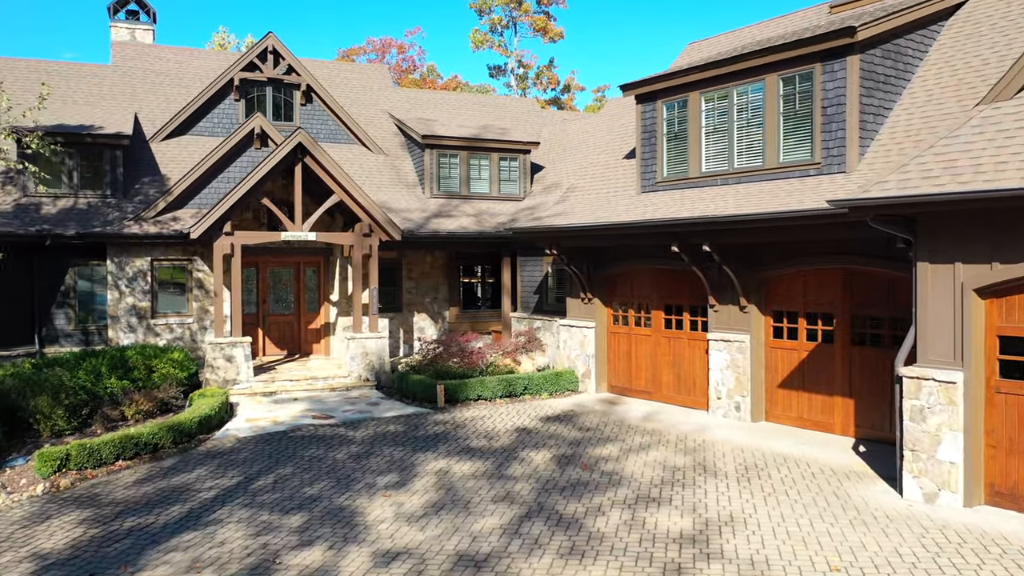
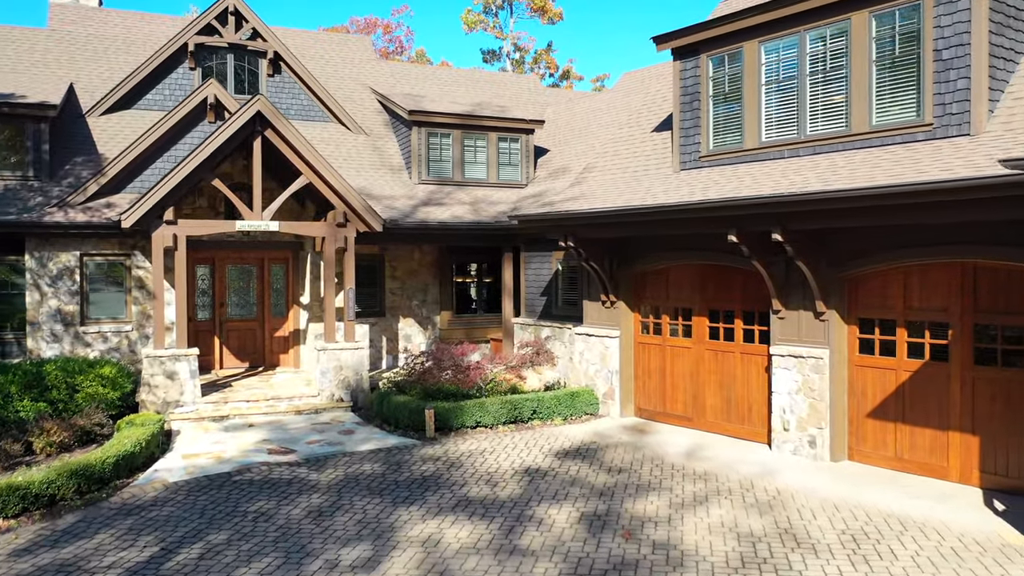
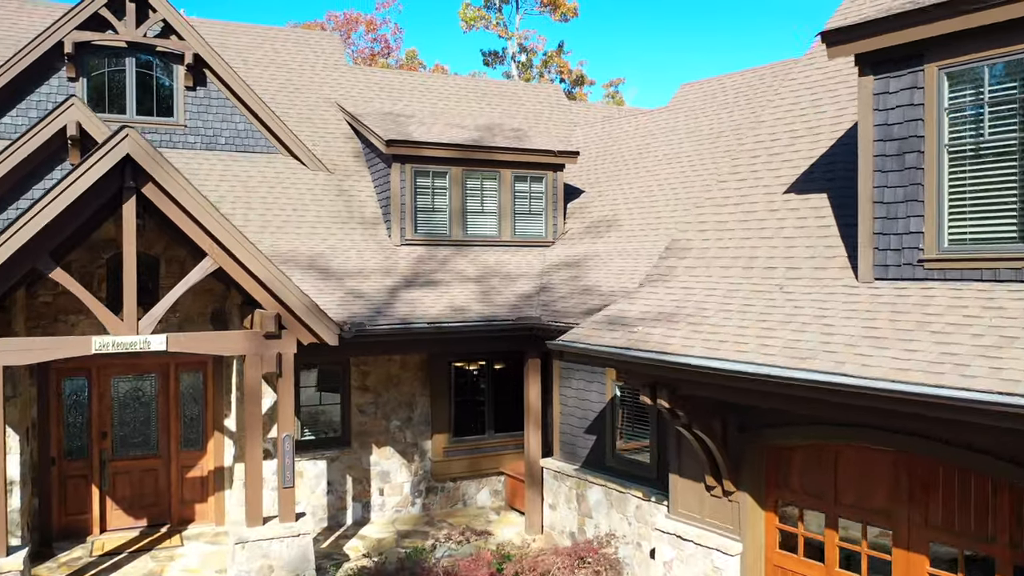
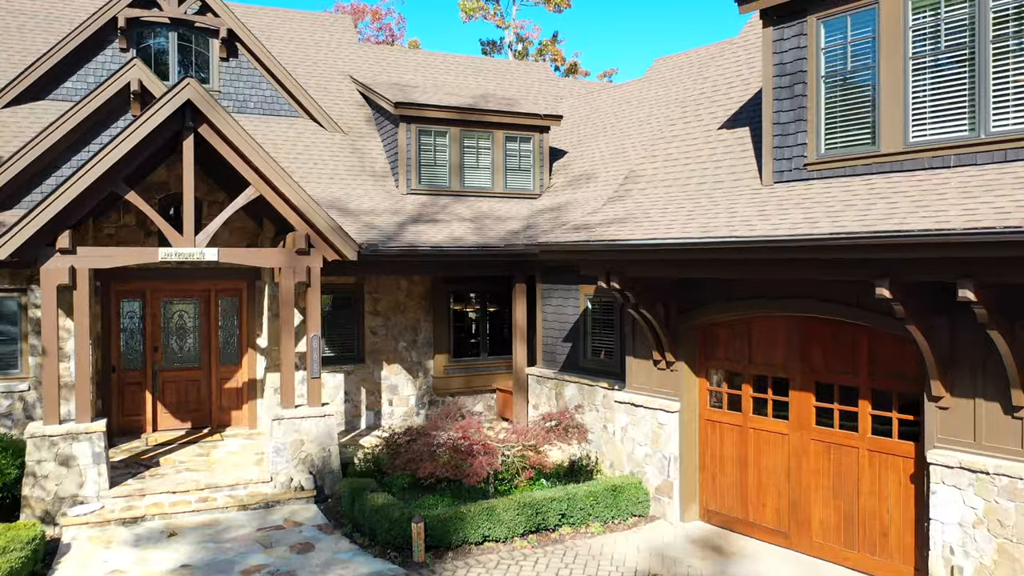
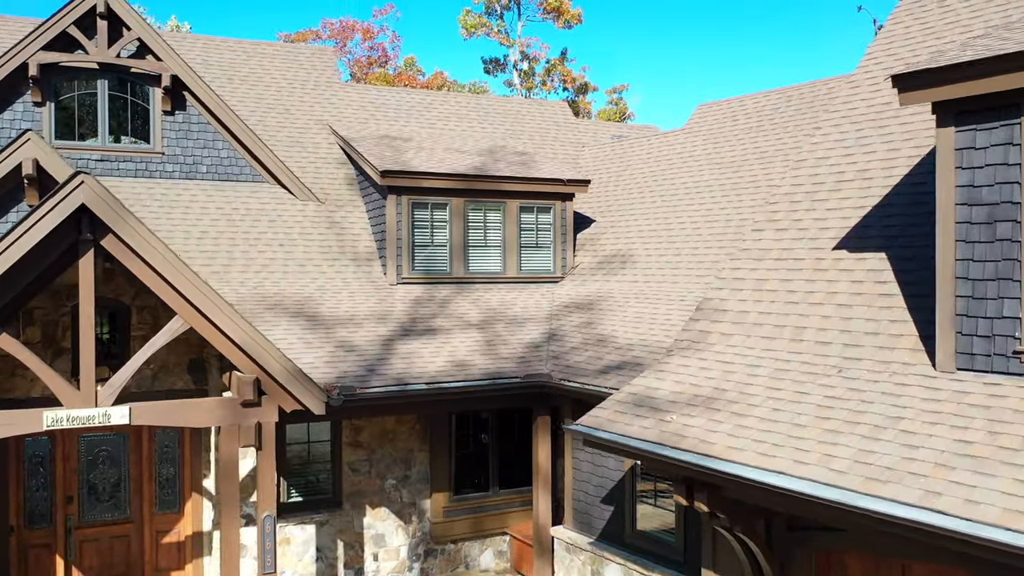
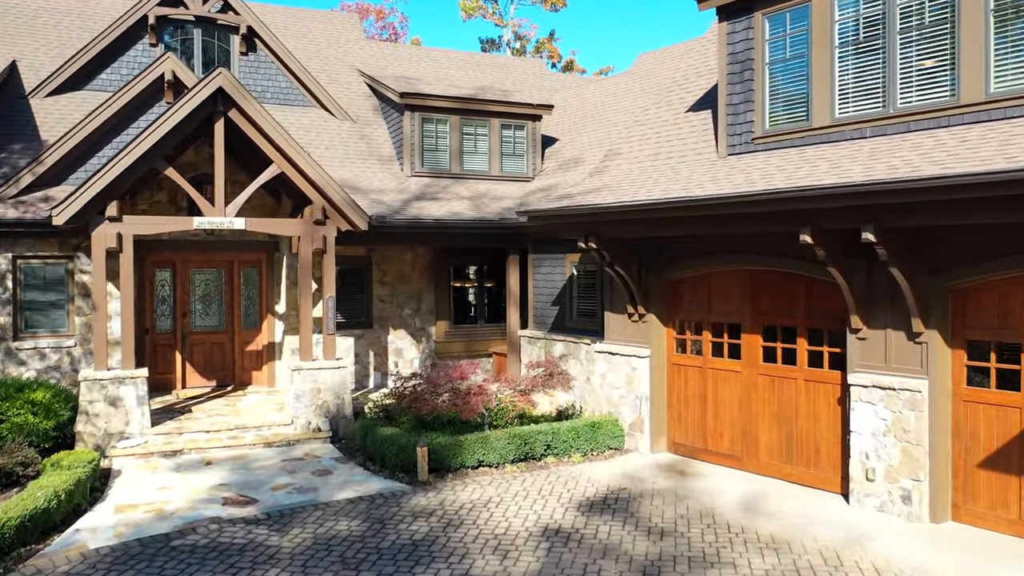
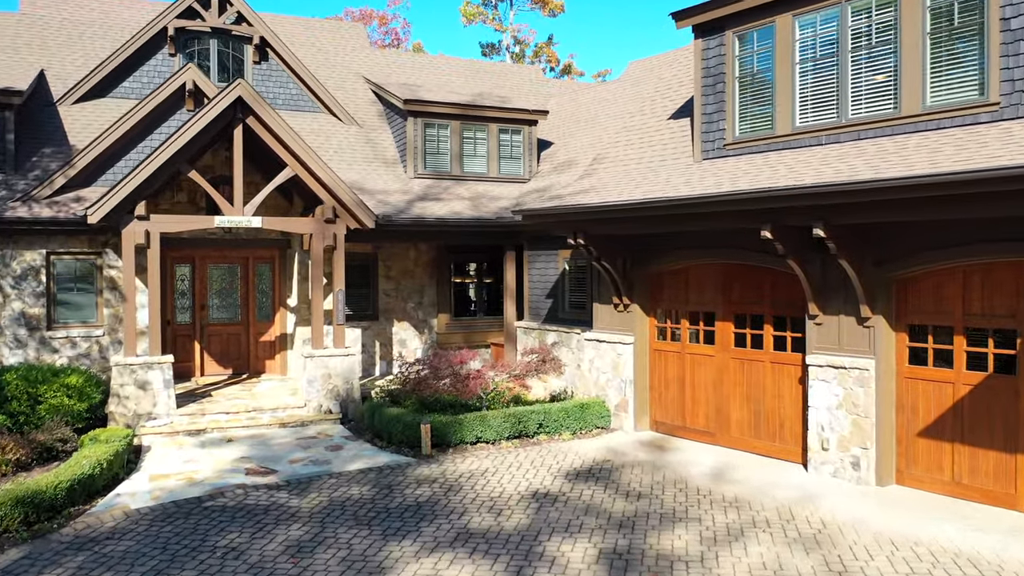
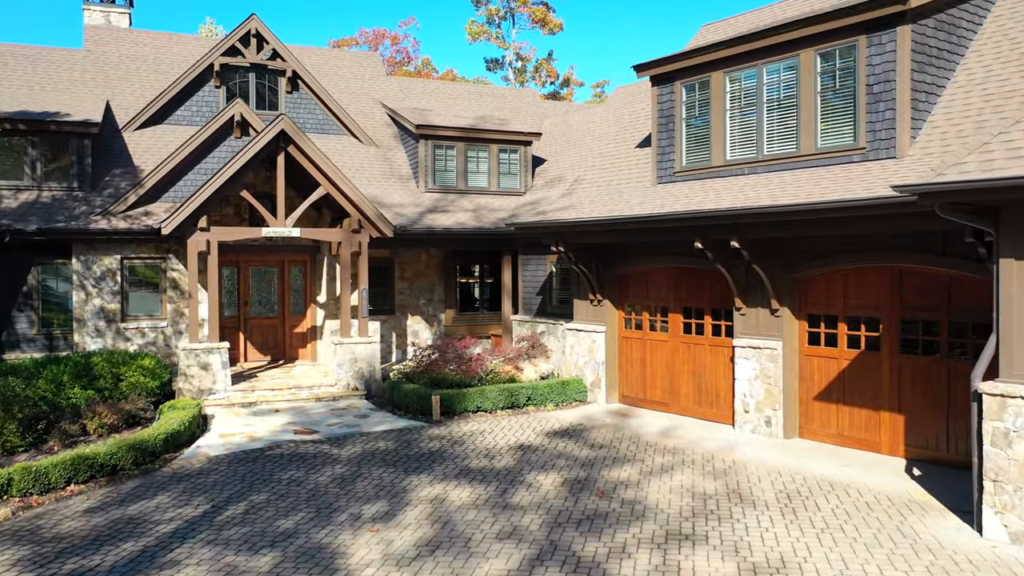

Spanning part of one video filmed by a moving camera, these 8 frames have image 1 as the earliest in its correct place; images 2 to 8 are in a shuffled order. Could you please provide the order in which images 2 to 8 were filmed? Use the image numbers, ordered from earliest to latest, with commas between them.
8, 2, 7, 6, 4, 3, 5
